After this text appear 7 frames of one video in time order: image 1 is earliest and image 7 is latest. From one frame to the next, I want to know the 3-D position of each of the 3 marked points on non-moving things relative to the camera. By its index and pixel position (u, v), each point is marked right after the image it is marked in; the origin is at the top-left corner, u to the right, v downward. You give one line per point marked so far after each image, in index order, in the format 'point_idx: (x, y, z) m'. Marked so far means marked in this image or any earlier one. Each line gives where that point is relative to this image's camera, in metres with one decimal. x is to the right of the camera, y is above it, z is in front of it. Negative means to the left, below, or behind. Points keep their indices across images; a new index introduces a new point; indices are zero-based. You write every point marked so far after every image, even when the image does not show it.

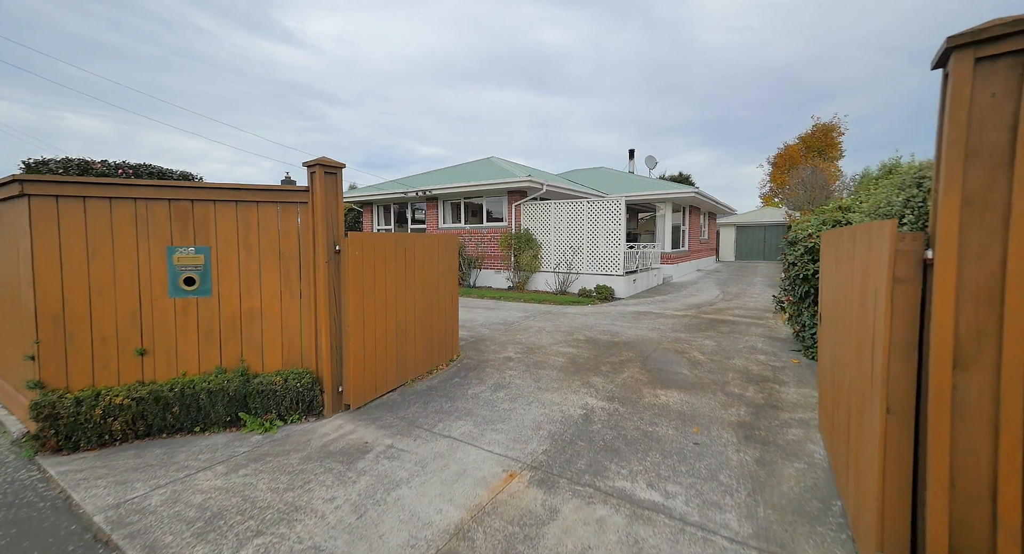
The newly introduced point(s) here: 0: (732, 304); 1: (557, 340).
0: (+4.3, -0.5, +9.2) m
1: (+0.6, -0.8, +6.1) m
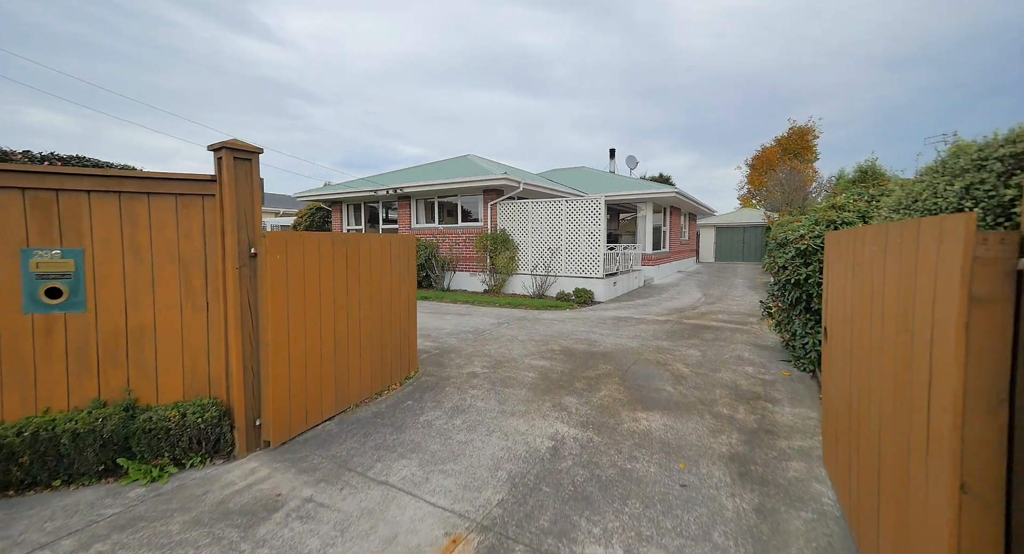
0: (+3.8, -0.6, +8.9) m
1: (+0.2, -0.9, +5.6) m
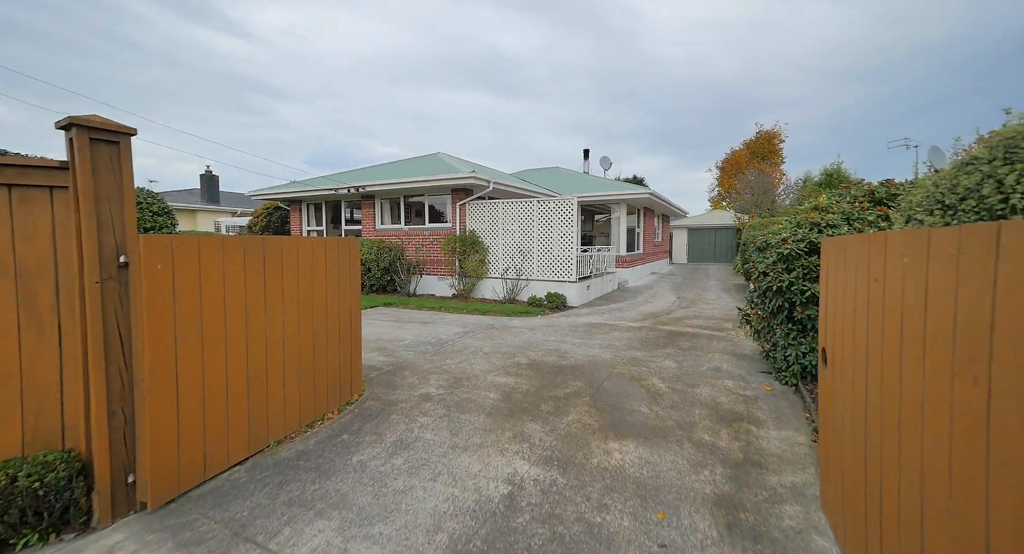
0: (+3.2, -0.7, +8.6) m
1: (-0.2, -1.0, +5.1) m
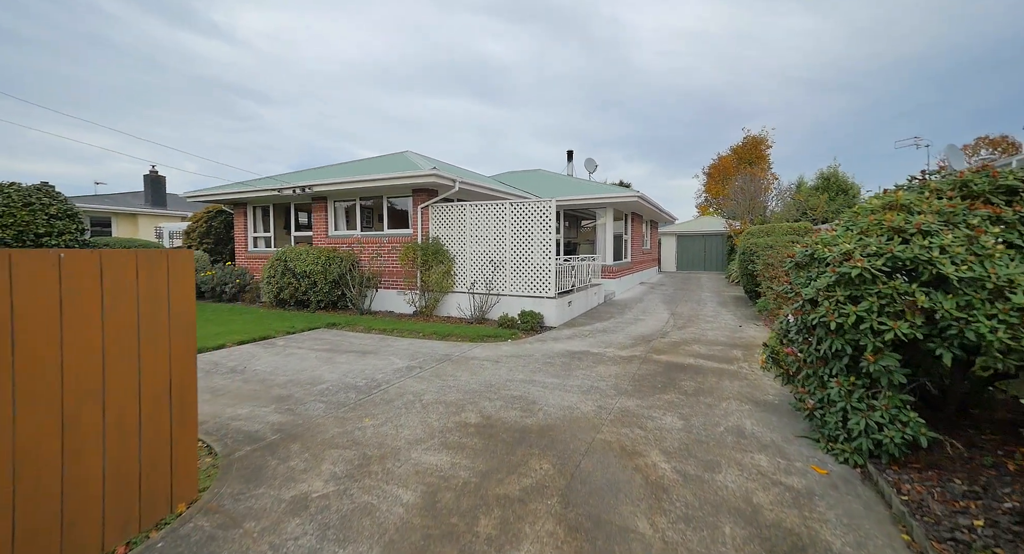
0: (+2.7, -0.9, +7.2) m
1: (-0.7, -1.2, +3.6) m
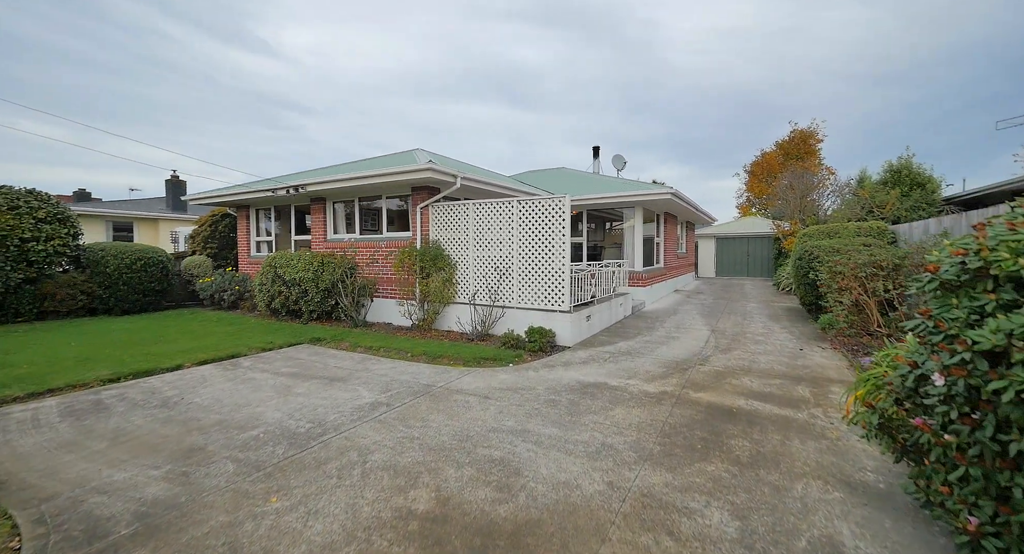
0: (+2.7, -1.1, +5.8) m
1: (-0.9, -1.3, +2.5) m
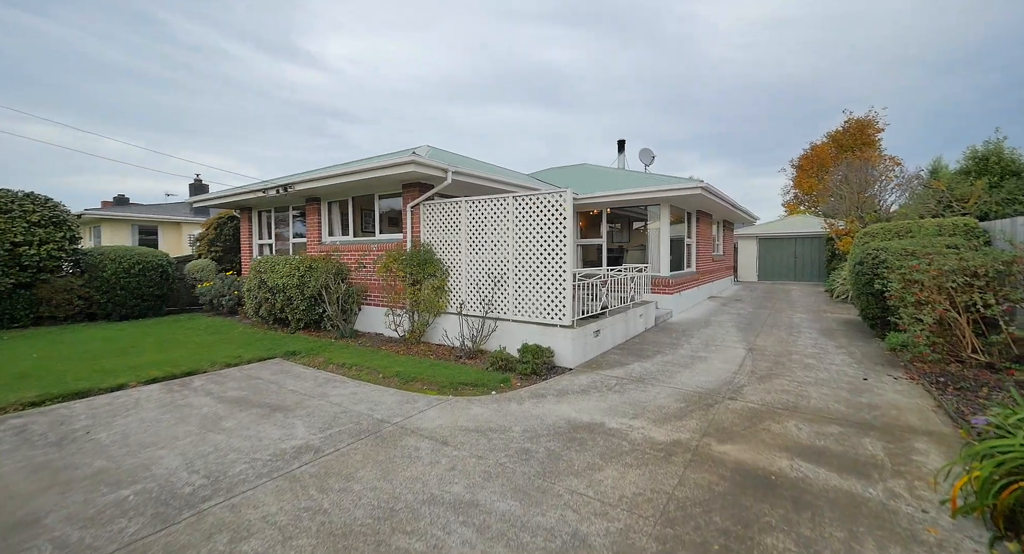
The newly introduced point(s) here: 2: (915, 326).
0: (+2.5, -1.2, +4.5) m
1: (-1.3, -1.4, +1.5) m
2: (+4.5, -0.5, +5.1) m
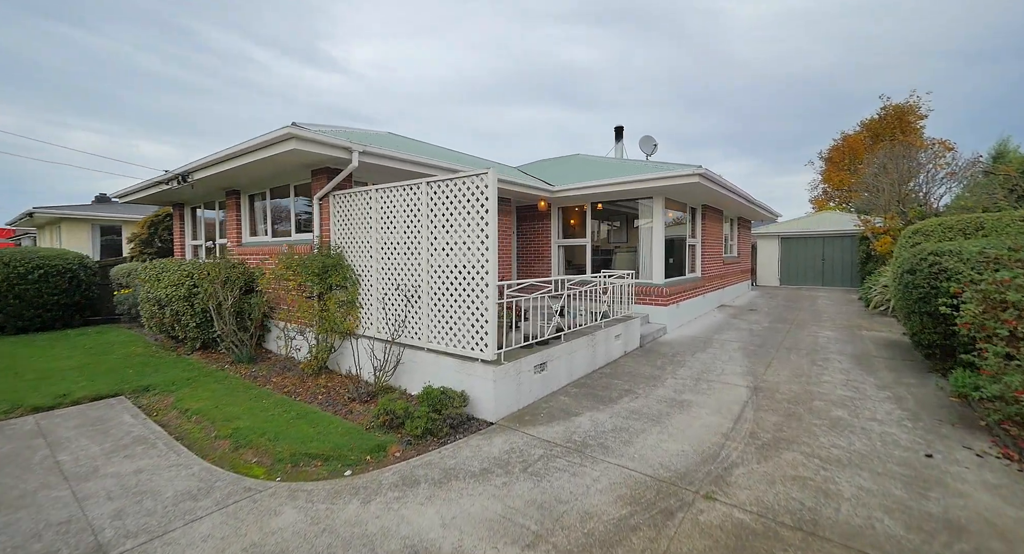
0: (+1.6, -1.3, +2.8) m
1: (-2.4, -1.5, -0.1) m
2: (+3.5, -0.7, +3.3) m
